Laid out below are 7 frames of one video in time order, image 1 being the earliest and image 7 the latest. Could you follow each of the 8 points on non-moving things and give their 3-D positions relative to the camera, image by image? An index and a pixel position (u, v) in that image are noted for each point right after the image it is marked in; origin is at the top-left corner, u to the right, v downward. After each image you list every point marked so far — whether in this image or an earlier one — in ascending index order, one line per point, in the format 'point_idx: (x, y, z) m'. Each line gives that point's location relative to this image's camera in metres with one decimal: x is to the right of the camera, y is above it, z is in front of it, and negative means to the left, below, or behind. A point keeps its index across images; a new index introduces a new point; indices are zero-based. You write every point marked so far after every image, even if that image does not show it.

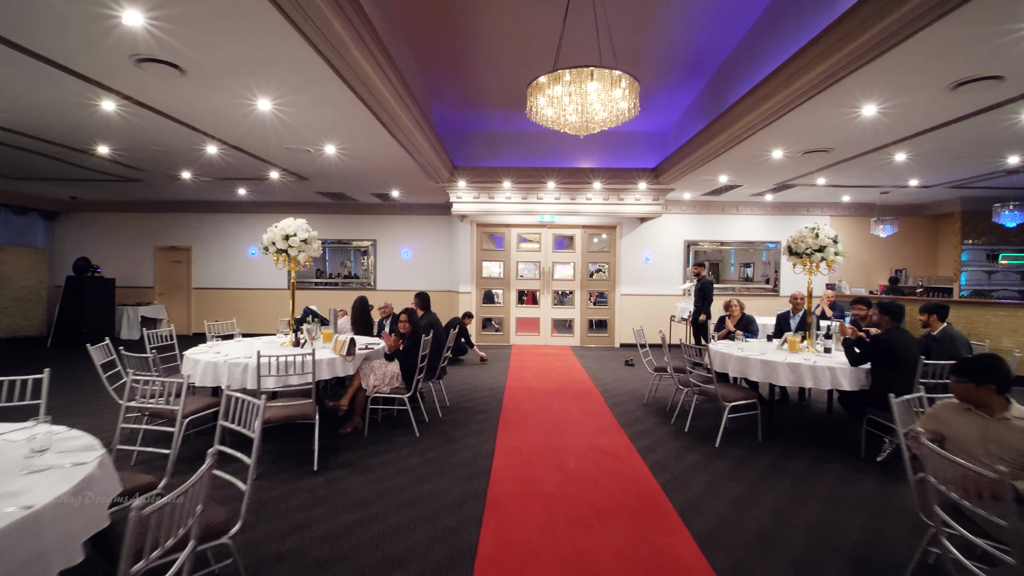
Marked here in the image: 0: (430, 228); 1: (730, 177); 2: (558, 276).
0: (-1.5, +1.1, +9.3) m
1: (+3.0, +1.5, +6.7) m
2: (+0.8, +0.2, +8.7) m
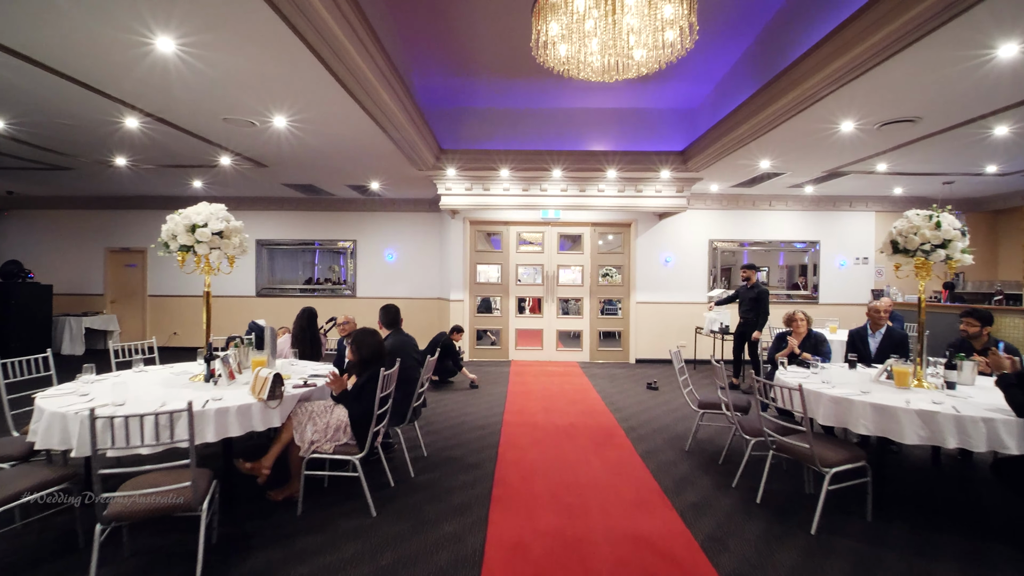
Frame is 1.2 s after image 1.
0: (-1.6, +1.0, +8.2) m
1: (+2.9, +1.4, +5.6) m
2: (+0.8, +0.1, +7.5) m
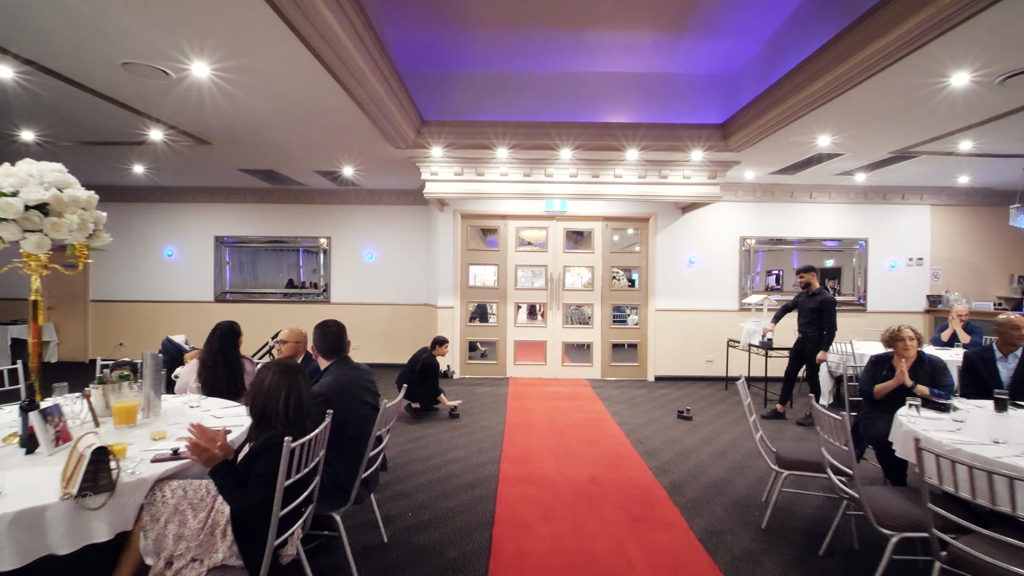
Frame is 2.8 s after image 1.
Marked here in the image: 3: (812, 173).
0: (-1.6, +0.9, +7.1) m
1: (+2.9, +1.4, +4.5) m
2: (+0.7, 0.0, +6.4) m
3: (+3.5, +1.3, +5.8) m
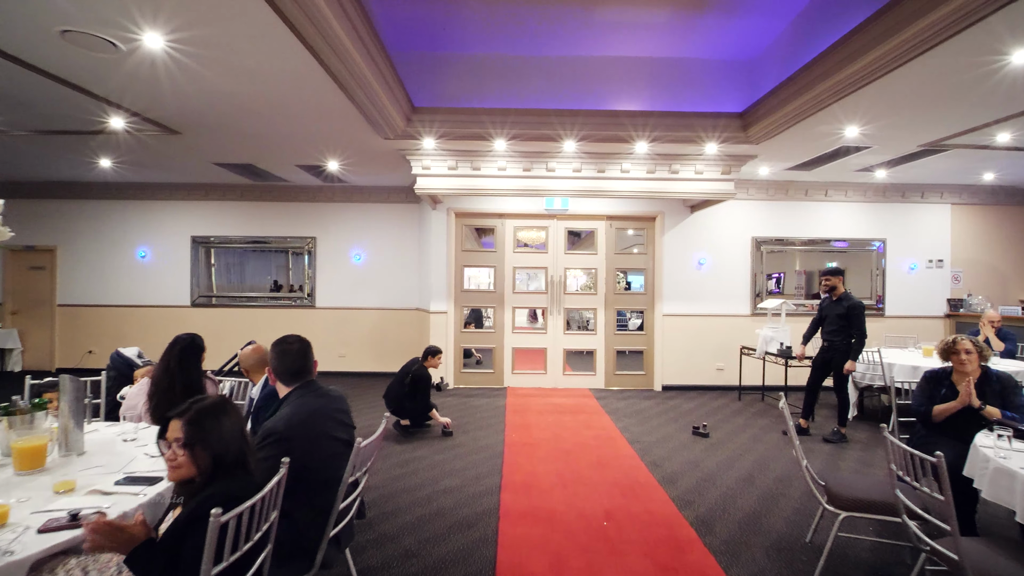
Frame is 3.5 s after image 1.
0: (-1.6, +0.9, +6.7) m
1: (+2.9, +1.3, +4.1) m
2: (+0.7, 0.0, +6.0) m
3: (+3.5, +1.3, +5.4) m
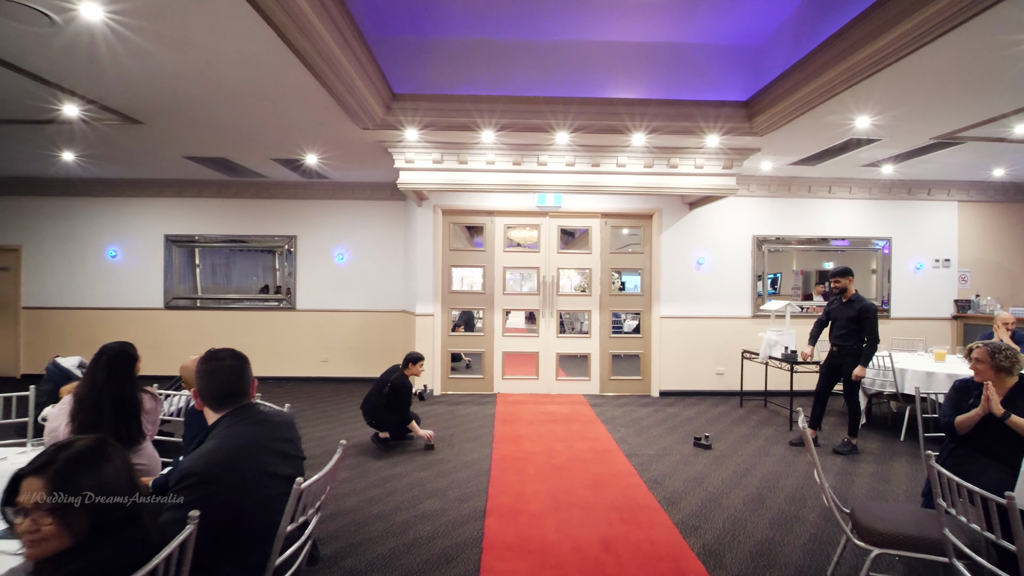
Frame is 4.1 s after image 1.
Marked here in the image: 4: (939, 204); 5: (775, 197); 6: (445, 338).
0: (-1.7, +0.9, +6.4) m
1: (+2.8, +1.3, +3.9) m
2: (+0.6, 0.0, +5.8) m
3: (+3.4, +1.3, +5.2) m
4: (+5.1, +1.0, +6.0) m
5: (+3.1, +1.1, +5.8) m
6: (-0.8, -0.6, +5.7) m
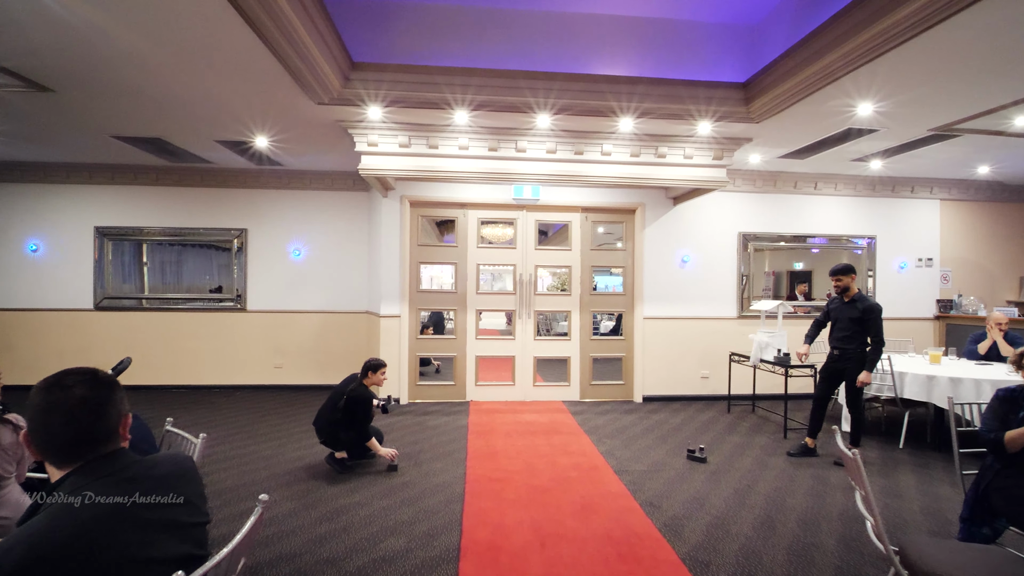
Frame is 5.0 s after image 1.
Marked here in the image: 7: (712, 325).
0: (-2.1, +0.9, +5.8) m
1: (+2.7, +1.3, +3.6) m
2: (+0.3, 0.0, +5.4) m
3: (+3.1, +1.3, +4.9) m
4: (+4.8, +1.0, +5.9) m
5: (+2.8, +1.1, +5.6) m
6: (-1.0, -0.6, +5.3) m
7: (+2.2, -0.4, +5.5) m
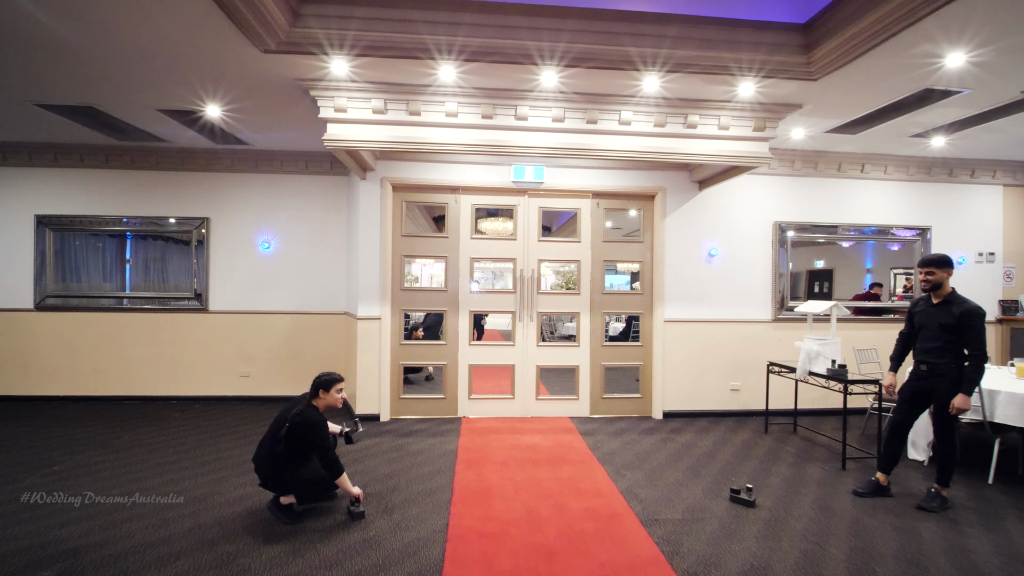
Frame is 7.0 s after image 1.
0: (-2.1, +0.9, +5.1) m
1: (+2.7, +1.3, +2.9) m
2: (+0.3, 0.0, +4.6) m
3: (+3.1, +1.3, +4.2) m
4: (+4.8, +1.0, +5.1) m
5: (+2.8, +1.1, +4.8) m
6: (-1.0, -0.5, +4.5) m
7: (+2.2, -0.4, +4.8) m
